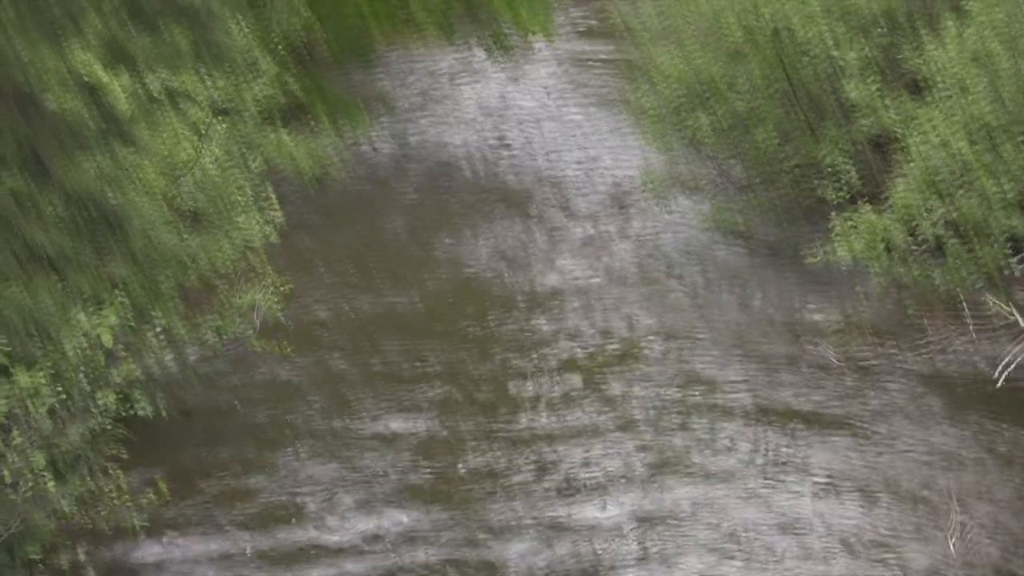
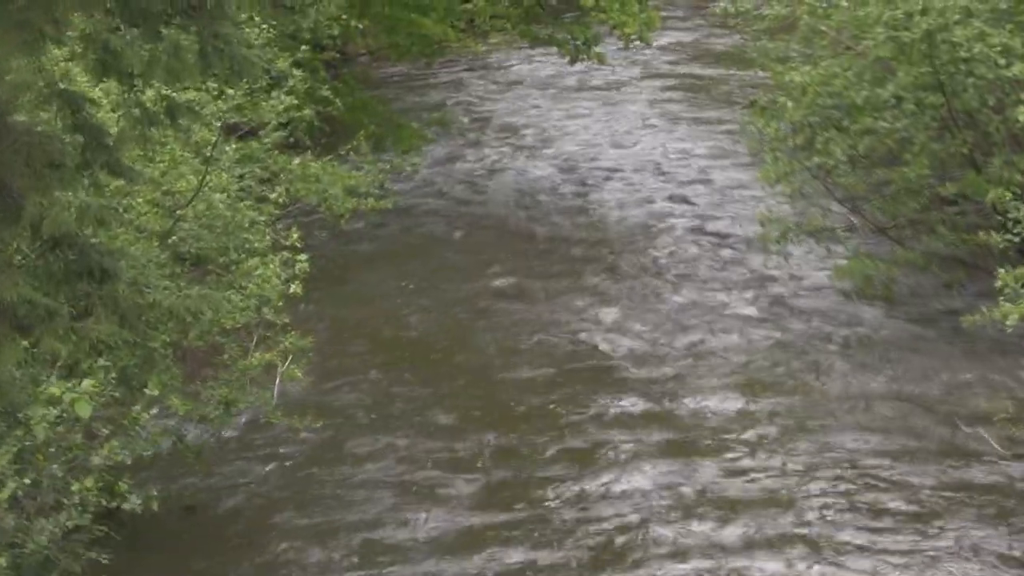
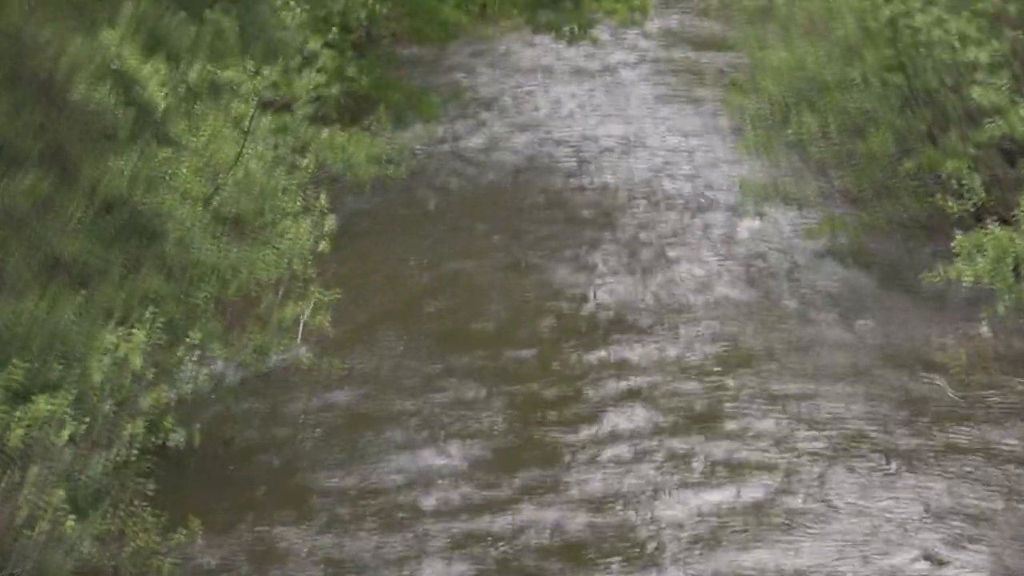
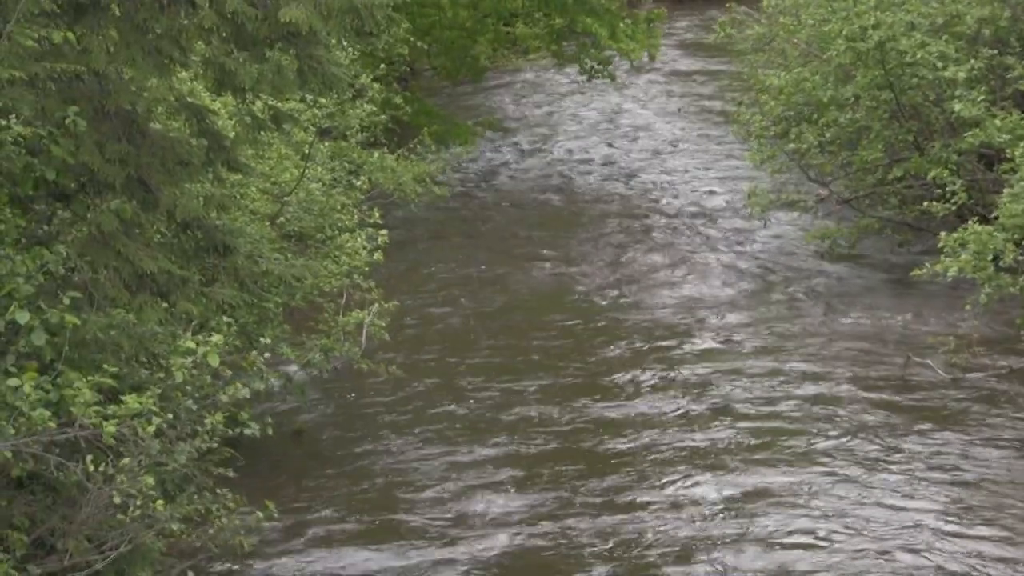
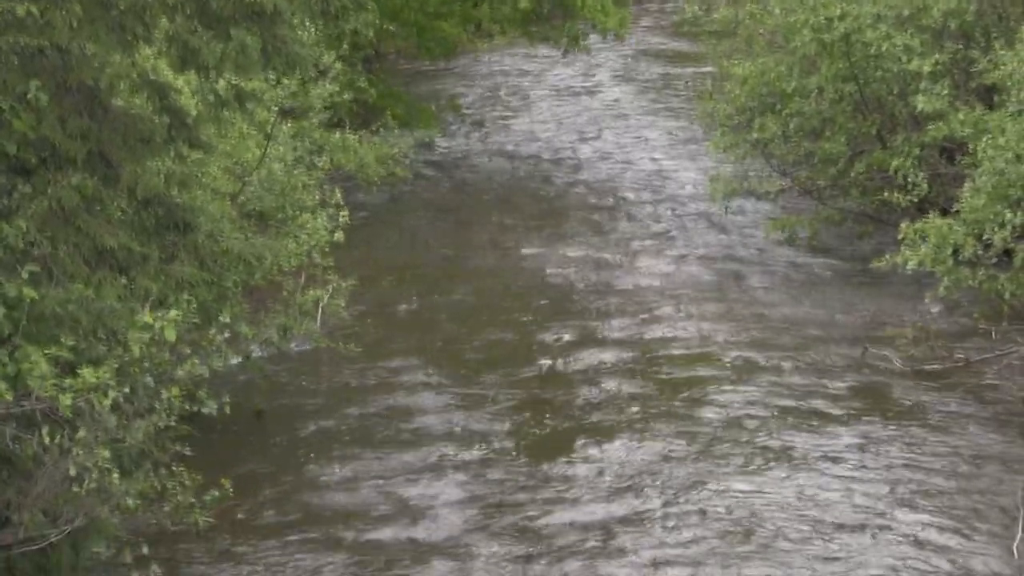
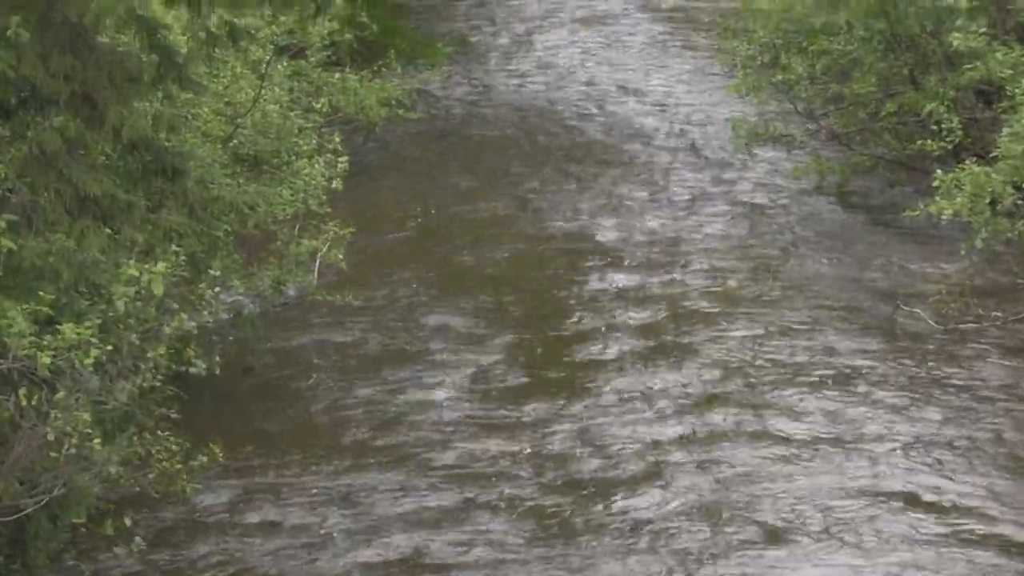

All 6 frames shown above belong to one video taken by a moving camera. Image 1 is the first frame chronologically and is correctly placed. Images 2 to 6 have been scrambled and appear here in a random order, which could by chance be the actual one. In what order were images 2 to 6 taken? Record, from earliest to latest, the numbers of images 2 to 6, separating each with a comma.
4, 5, 6, 3, 2
